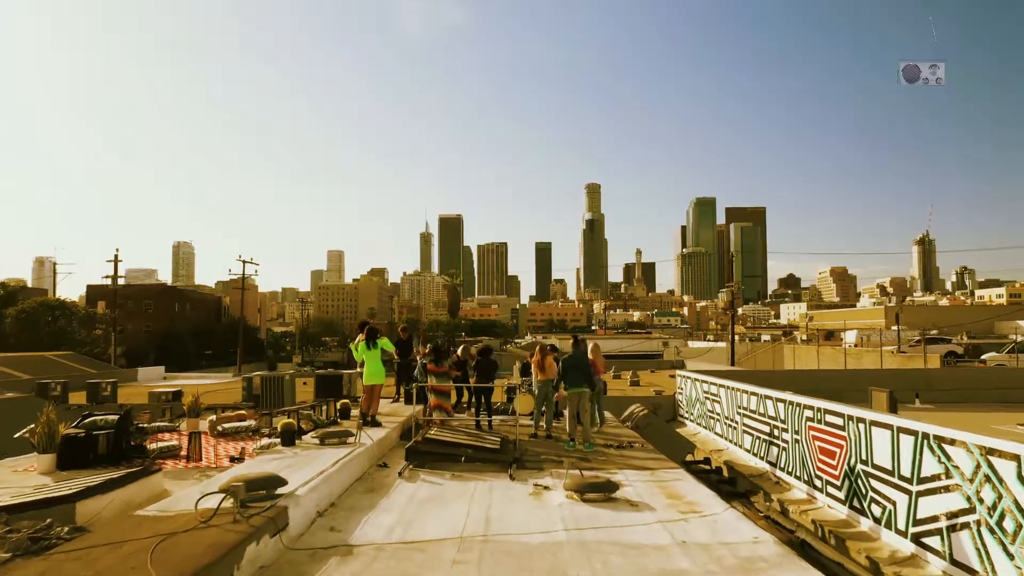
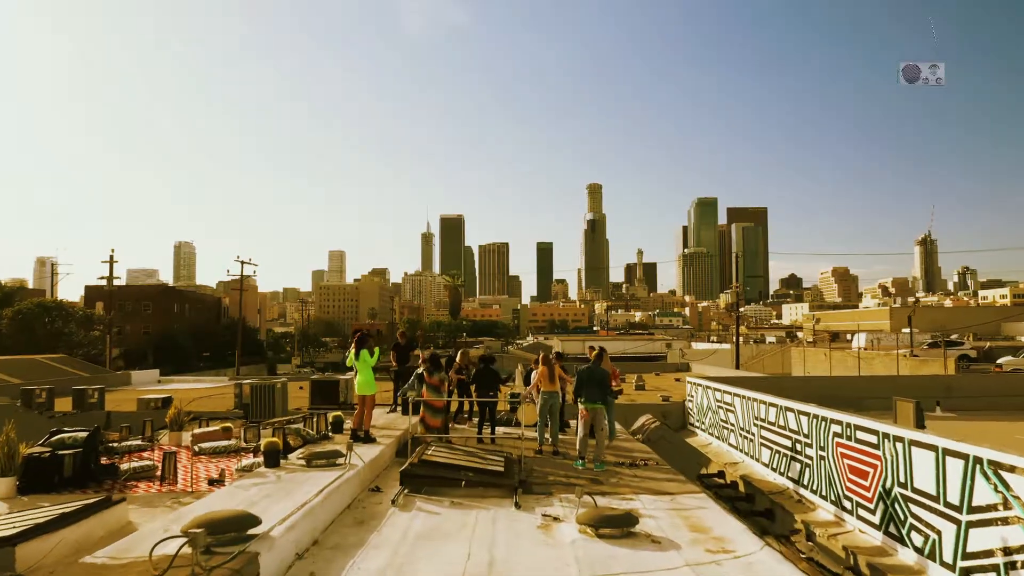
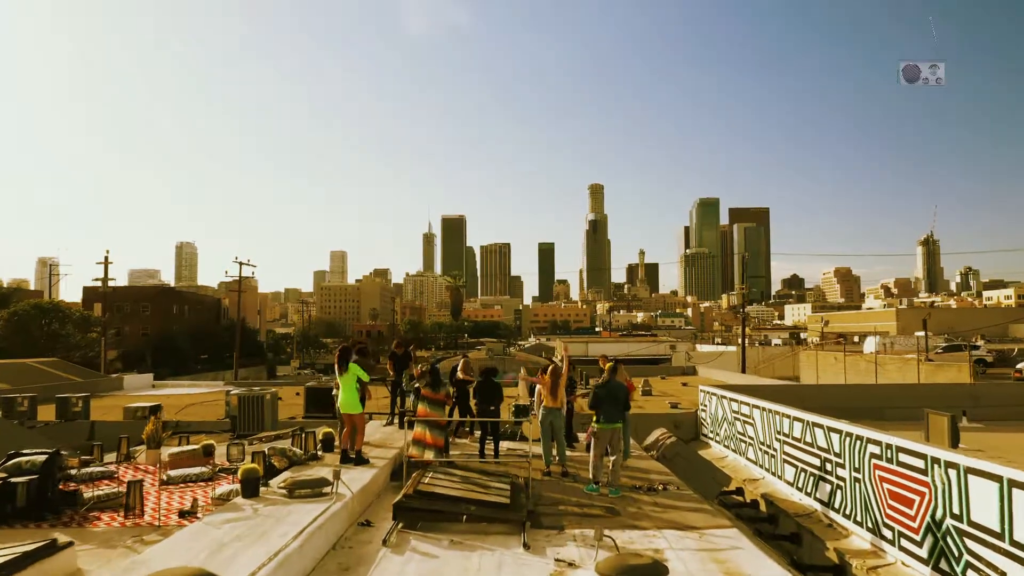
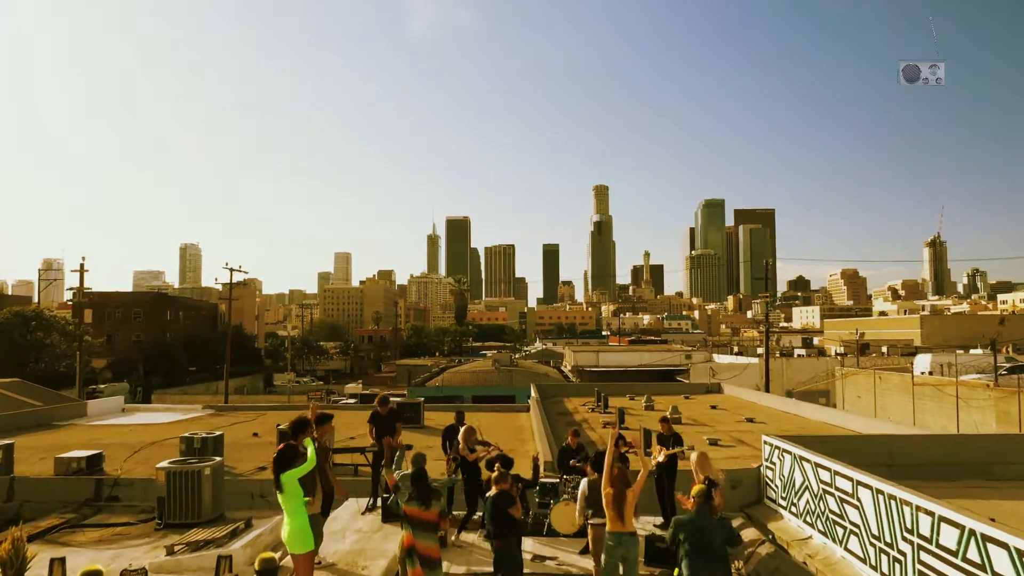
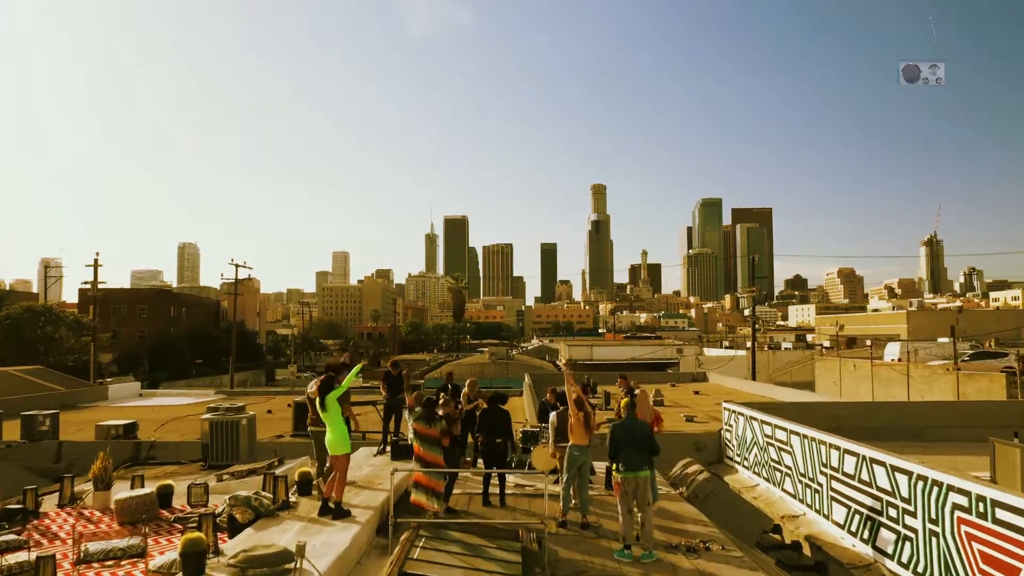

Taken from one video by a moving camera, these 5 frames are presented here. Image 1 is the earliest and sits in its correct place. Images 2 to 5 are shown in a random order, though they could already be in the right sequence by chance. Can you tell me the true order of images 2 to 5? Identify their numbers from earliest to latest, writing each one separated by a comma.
2, 3, 5, 4
